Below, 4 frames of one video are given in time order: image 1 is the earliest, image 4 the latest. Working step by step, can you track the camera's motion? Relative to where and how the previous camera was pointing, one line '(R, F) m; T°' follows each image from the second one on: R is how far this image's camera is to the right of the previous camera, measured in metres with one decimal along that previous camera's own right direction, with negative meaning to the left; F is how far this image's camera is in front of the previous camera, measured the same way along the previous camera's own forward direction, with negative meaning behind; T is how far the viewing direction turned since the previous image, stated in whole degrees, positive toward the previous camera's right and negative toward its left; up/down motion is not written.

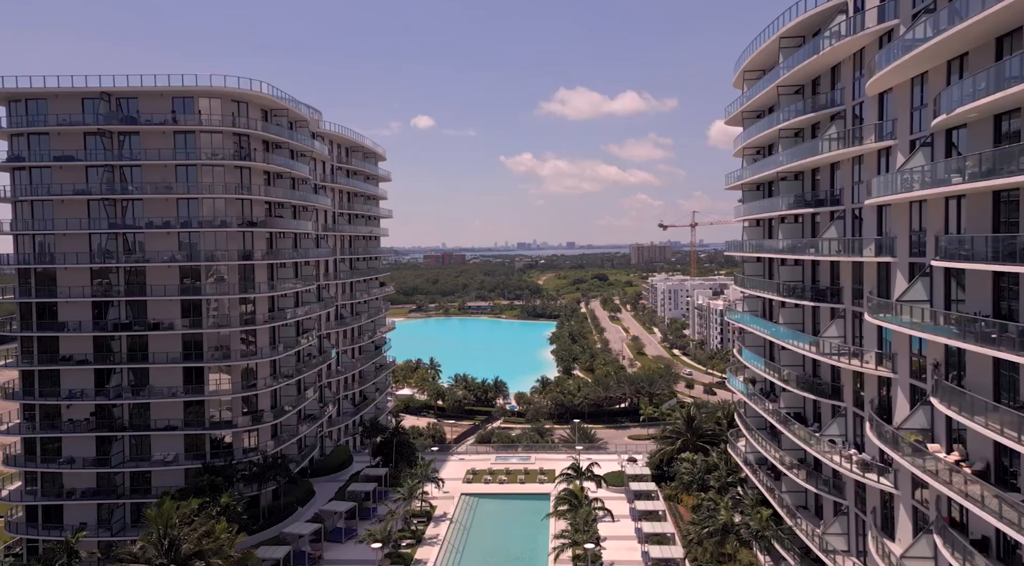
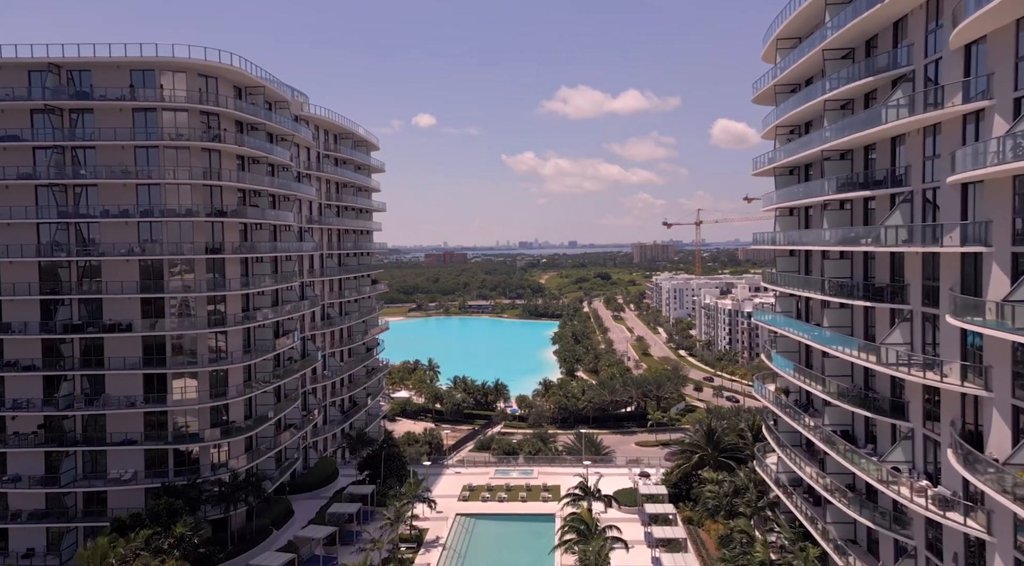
(+0.1, +5.3) m; 0°
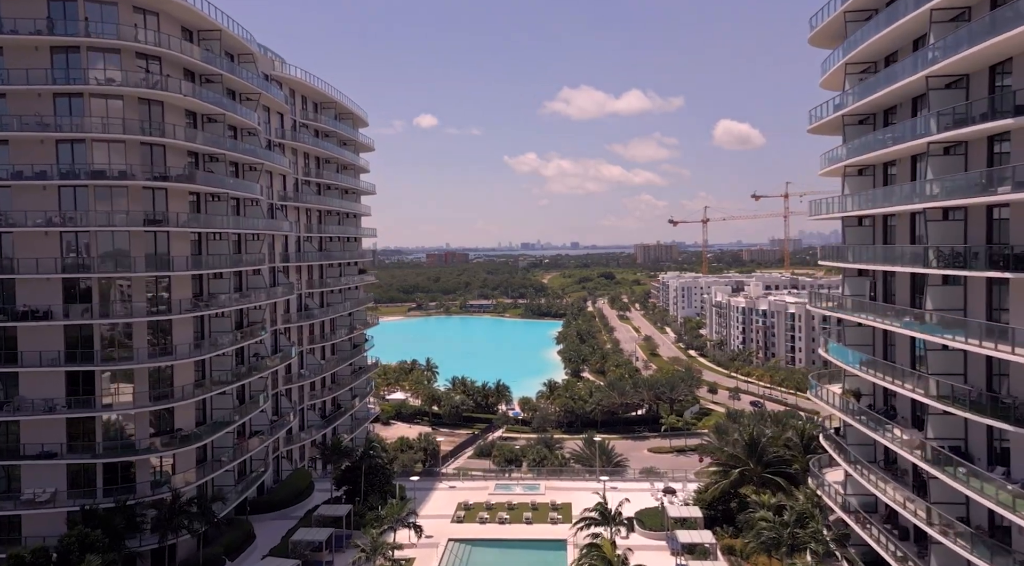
(-0.1, +7.7) m; 0°
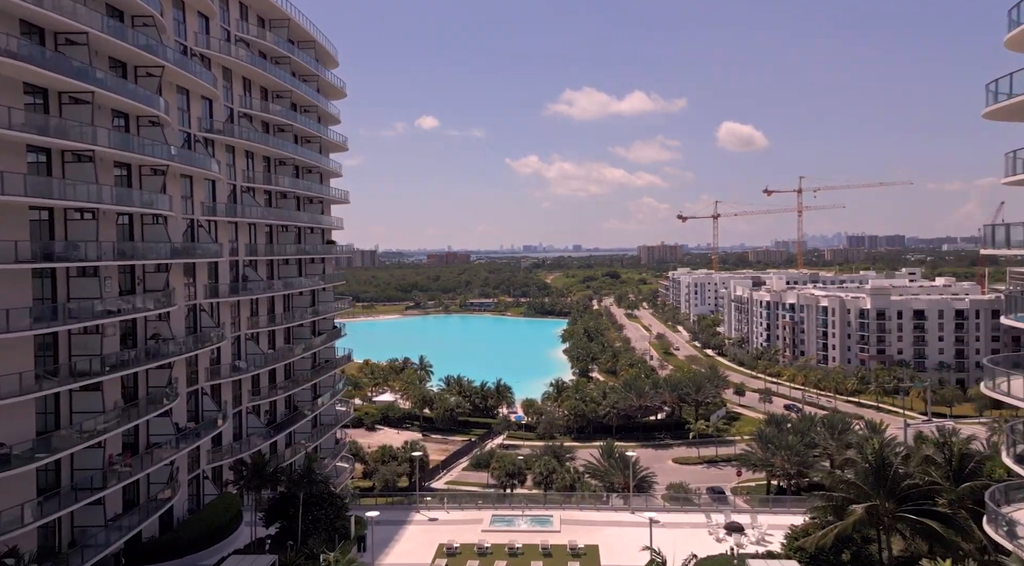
(0.0, +13.3) m; 0°
